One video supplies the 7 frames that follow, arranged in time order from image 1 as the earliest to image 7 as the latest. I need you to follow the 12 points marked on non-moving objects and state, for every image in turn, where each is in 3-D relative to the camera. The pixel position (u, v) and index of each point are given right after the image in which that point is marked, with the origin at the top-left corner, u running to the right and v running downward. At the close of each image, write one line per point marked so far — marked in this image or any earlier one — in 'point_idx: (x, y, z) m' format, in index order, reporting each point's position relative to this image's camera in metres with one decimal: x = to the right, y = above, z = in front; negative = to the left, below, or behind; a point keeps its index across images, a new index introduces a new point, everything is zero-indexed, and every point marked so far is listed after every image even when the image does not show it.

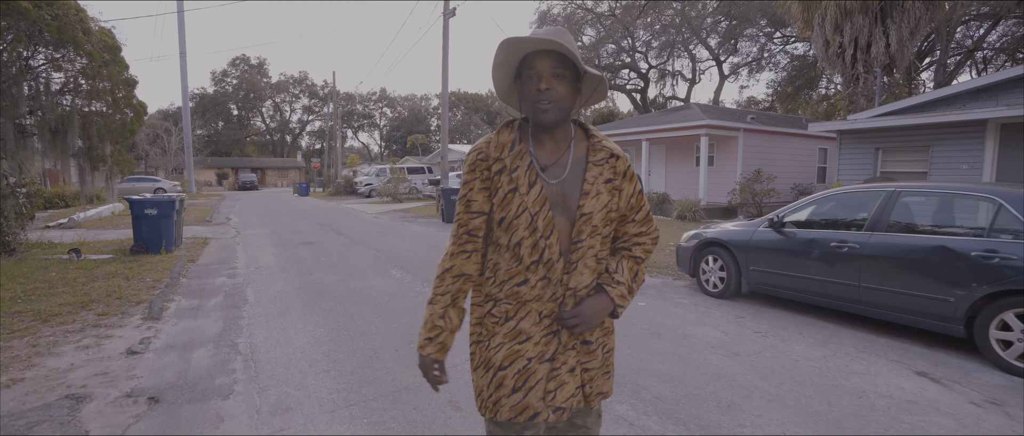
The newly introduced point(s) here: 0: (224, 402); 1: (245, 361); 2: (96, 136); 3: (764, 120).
0: (-1.9, -1.2, +3.7) m
1: (-2.1, -1.1, +4.5) m
2: (-8.3, +1.6, +11.2) m
3: (+8.2, +3.2, +18.1) m
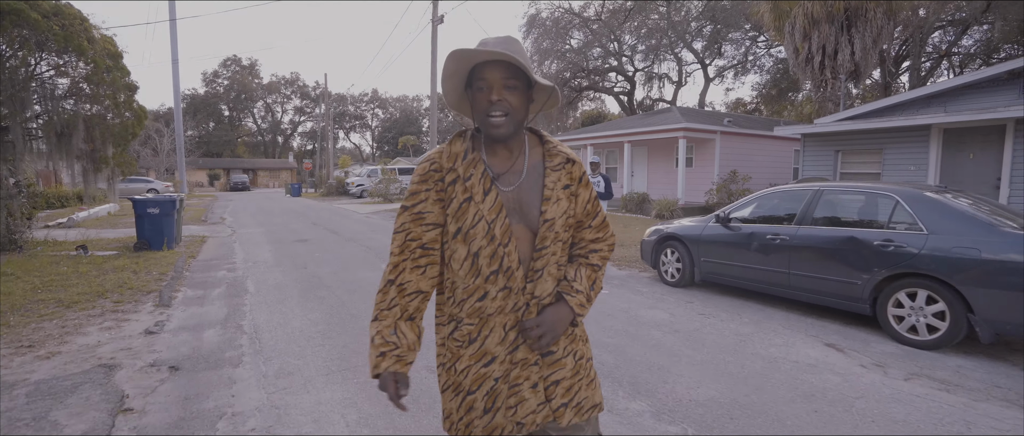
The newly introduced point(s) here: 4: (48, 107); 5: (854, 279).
0: (-2.2, -1.2, +4.4) m
1: (-2.4, -1.1, +5.1) m
2: (-8.7, +1.7, +11.8) m
3: (+7.7, +3.2, +18.9) m
4: (-8.8, +2.1, +10.6) m
5: (+3.2, -0.6, +5.1) m
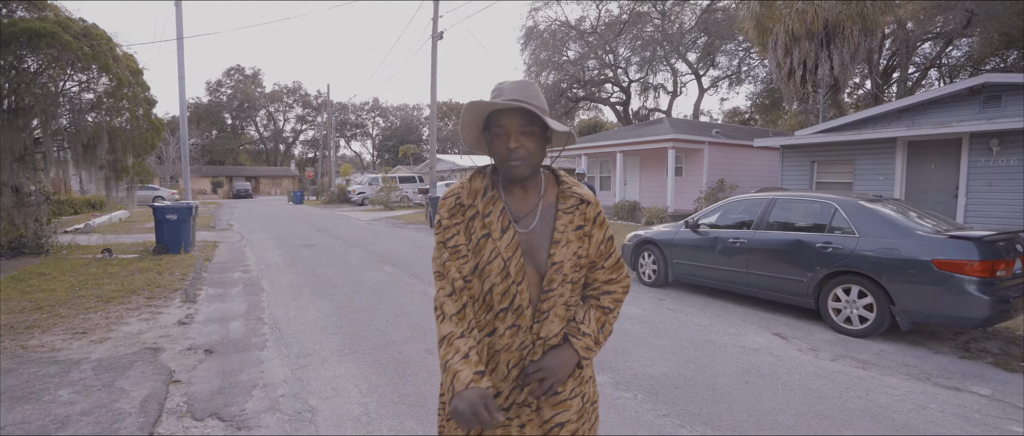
0: (-2.3, -1.2, +5.1) m
1: (-2.5, -1.2, +5.8) m
2: (-8.8, +1.5, +12.6) m
3: (+7.6, +3.0, +19.7) m
4: (-8.9, +2.0, +11.4) m
5: (+3.0, -0.6, +5.9) m
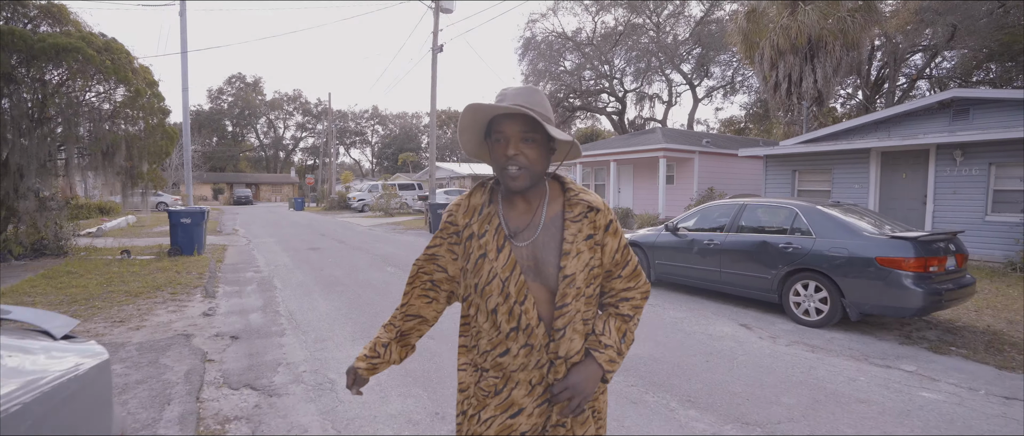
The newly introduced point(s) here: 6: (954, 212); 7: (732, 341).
0: (-2.4, -1.2, +5.7) m
1: (-2.6, -1.2, +6.5) m
2: (-8.9, +1.4, +13.2) m
3: (+7.5, +2.7, +20.4) m
4: (-9.0, +1.9, +12.0) m
5: (+3.0, -0.7, +6.5) m
6: (+8.3, +0.1, +10.4) m
7: (+2.2, -1.2, +5.5) m
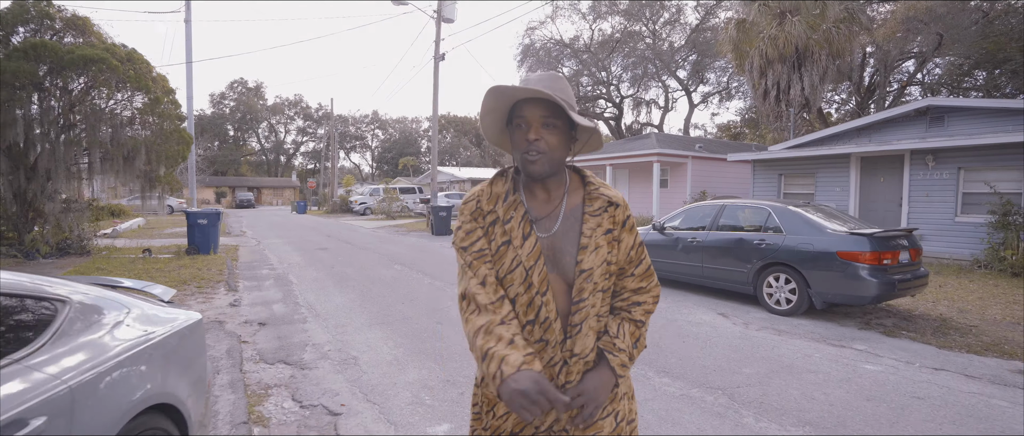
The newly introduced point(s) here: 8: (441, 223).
0: (-2.4, -1.2, +6.4) m
1: (-2.6, -1.2, +7.1) m
2: (-8.9, +1.4, +13.9) m
3: (+7.5, +2.6, +21.1) m
4: (-9.0, +1.9, +12.7) m
5: (+3.0, -0.7, +7.1) m
6: (+8.3, +0.1, +11.0) m
7: (+2.2, -1.2, +6.1) m
8: (-2.3, -0.2, +18.0) m
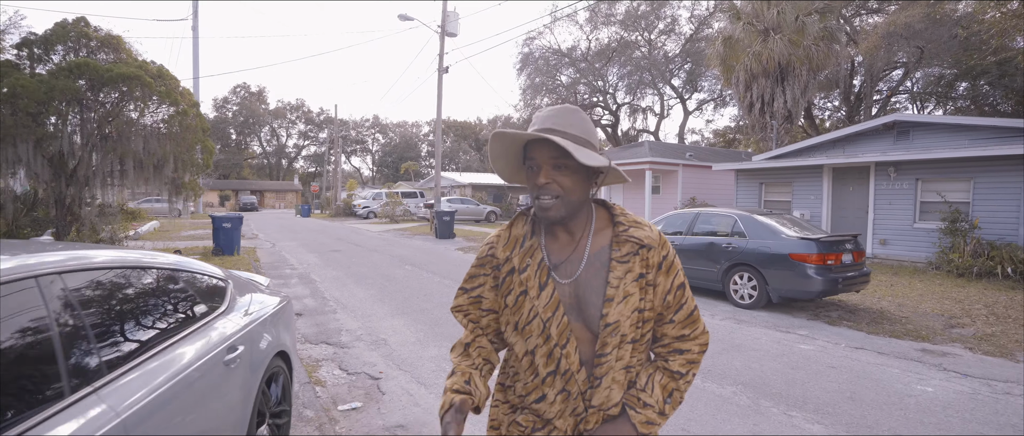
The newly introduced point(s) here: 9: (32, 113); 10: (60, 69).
0: (-2.4, -1.3, +7.4) m
1: (-2.6, -1.2, +8.1) m
2: (-8.9, +1.3, +14.9) m
3: (+7.5, +2.4, +22.2) m
4: (-9.0, +1.8, +13.7) m
5: (+3.0, -0.7, +8.2) m
6: (+8.3, 0.0, +12.1) m
7: (+2.2, -1.3, +7.2) m
8: (-2.3, -0.3, +19.0) m
9: (-10.2, +2.2, +11.8) m
10: (-9.9, +3.3, +12.1) m
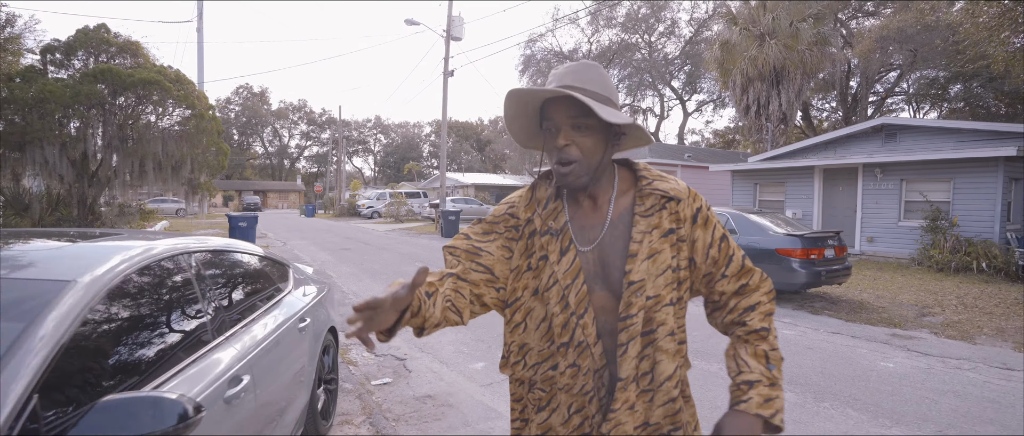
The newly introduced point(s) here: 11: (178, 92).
0: (-2.2, -1.3, +8.0) m
1: (-2.5, -1.2, +8.7) m
2: (-8.8, +1.3, +15.5) m
3: (+7.6, +2.5, +22.8) m
4: (-8.9, +1.8, +14.3) m
5: (+3.1, -0.7, +8.8) m
6: (+8.4, 0.0, +12.7) m
7: (+2.3, -1.3, +7.8) m
8: (-2.2, -0.3, +19.6) m
9: (-10.1, +2.3, +12.4) m
10: (-9.8, +3.3, +12.7) m
11: (-8.3, +3.2, +13.8) m
